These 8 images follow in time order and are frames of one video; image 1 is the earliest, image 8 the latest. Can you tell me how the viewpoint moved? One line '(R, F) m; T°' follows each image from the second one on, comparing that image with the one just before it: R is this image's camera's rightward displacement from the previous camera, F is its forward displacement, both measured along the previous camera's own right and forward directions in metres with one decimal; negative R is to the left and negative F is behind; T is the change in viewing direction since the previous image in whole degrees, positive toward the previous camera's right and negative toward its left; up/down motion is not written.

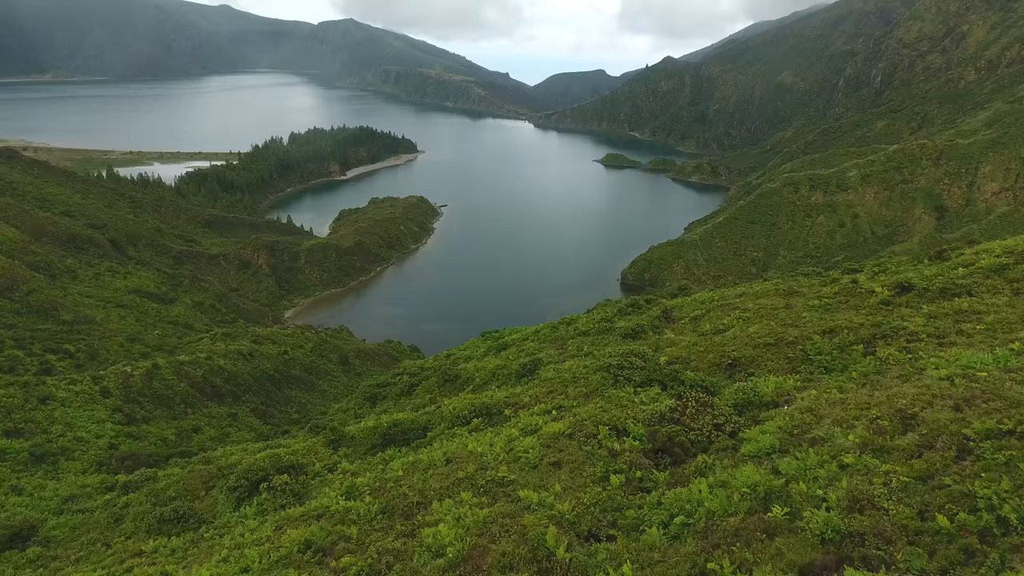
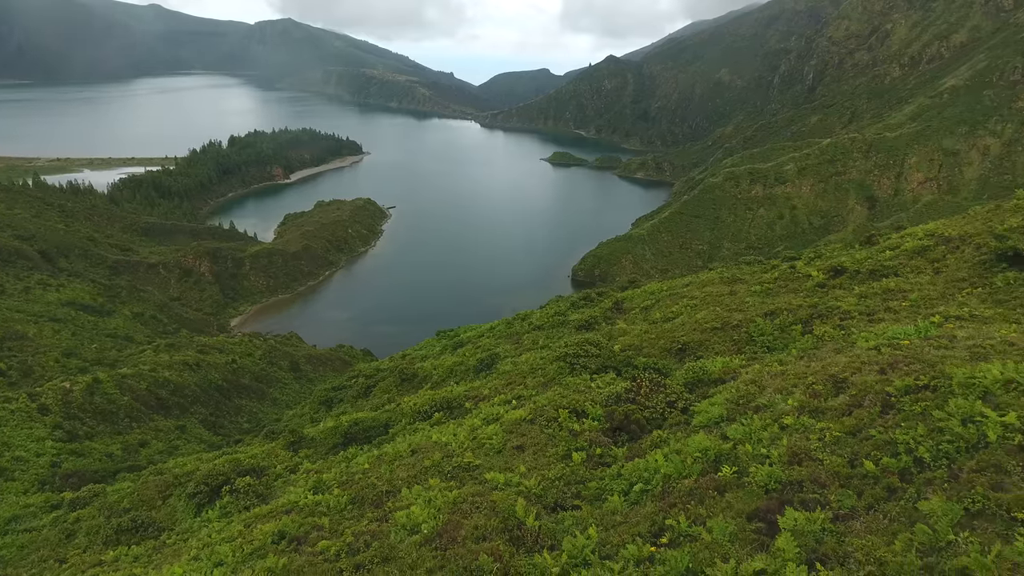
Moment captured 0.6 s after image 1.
(-0.2, -0.6) m; +4°
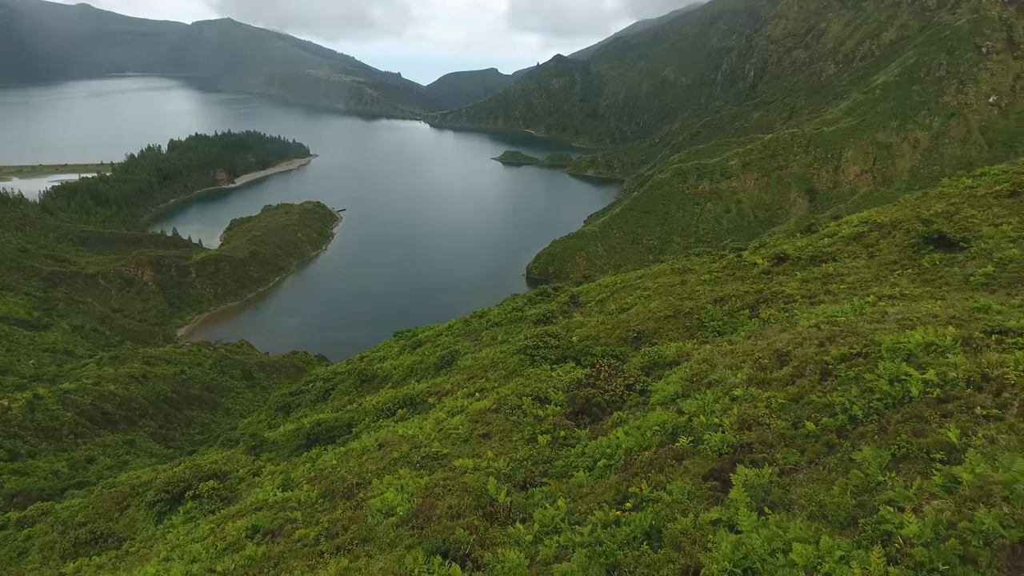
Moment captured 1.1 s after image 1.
(-0.2, -0.5) m; +4°
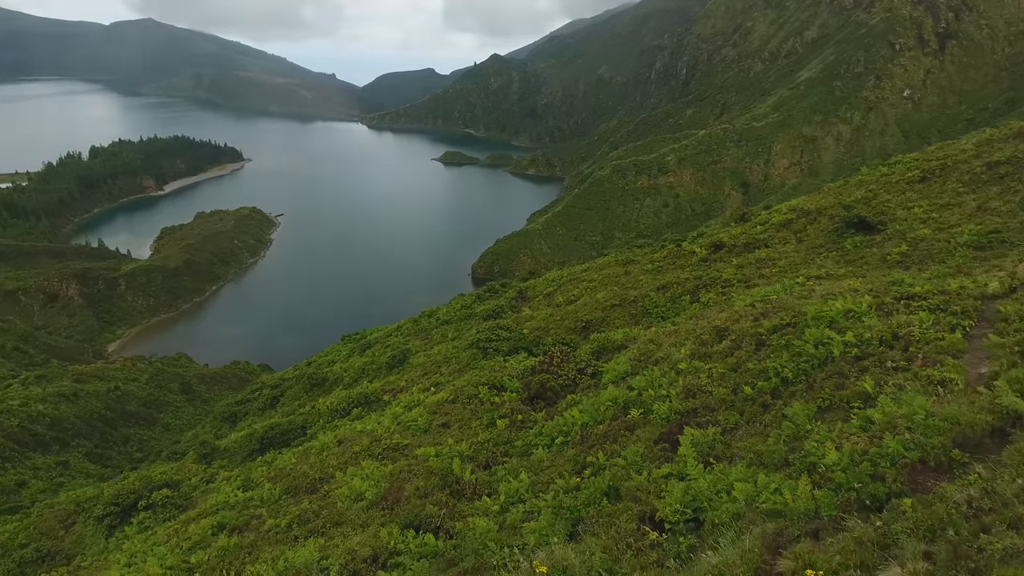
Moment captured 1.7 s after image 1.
(-0.2, -0.6) m; +5°
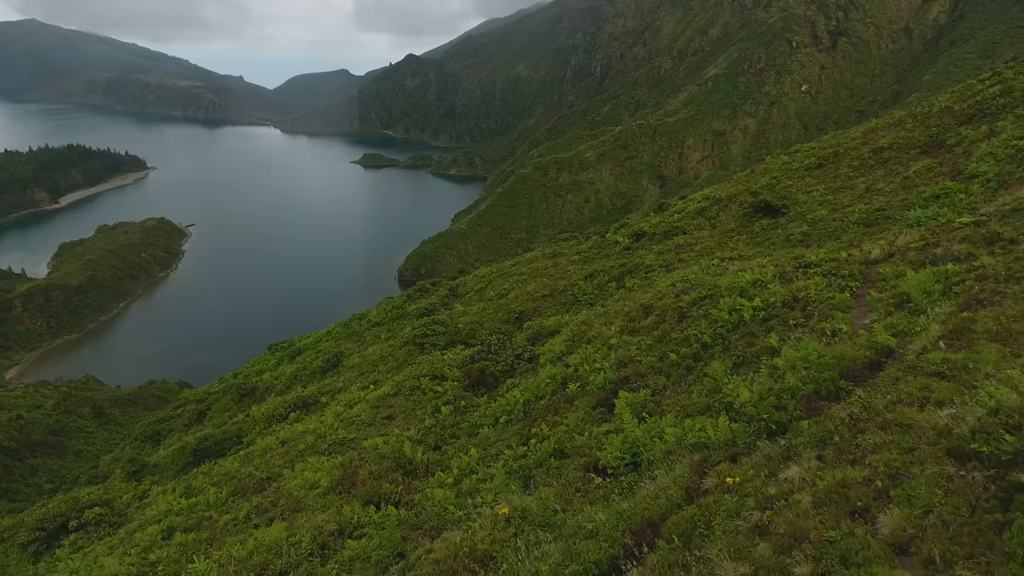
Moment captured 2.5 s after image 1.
(-0.3, -0.7) m; +6°
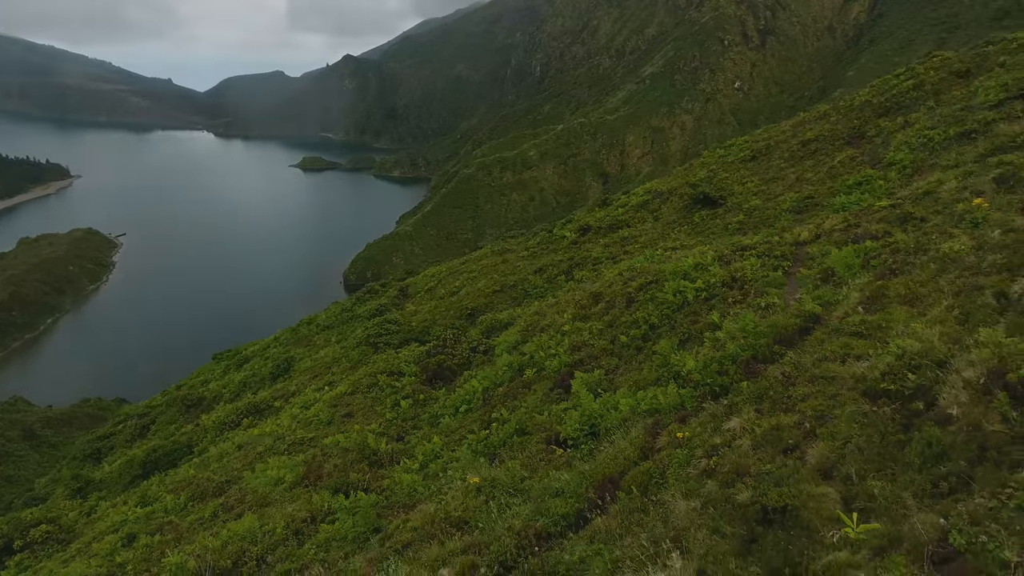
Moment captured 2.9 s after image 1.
(-0.2, -0.5) m; +5°
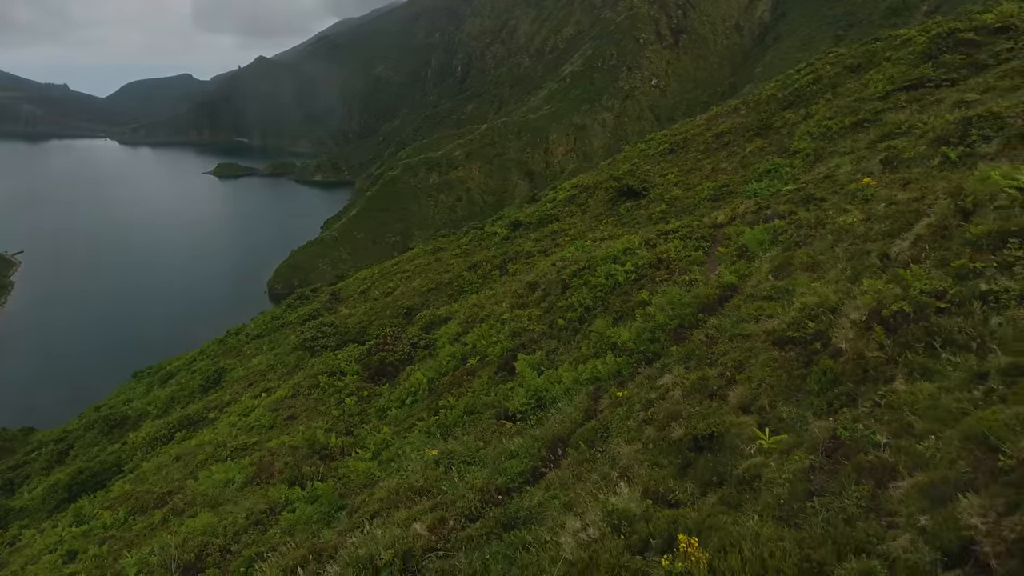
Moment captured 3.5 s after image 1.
(-0.2, -0.5) m; +6°
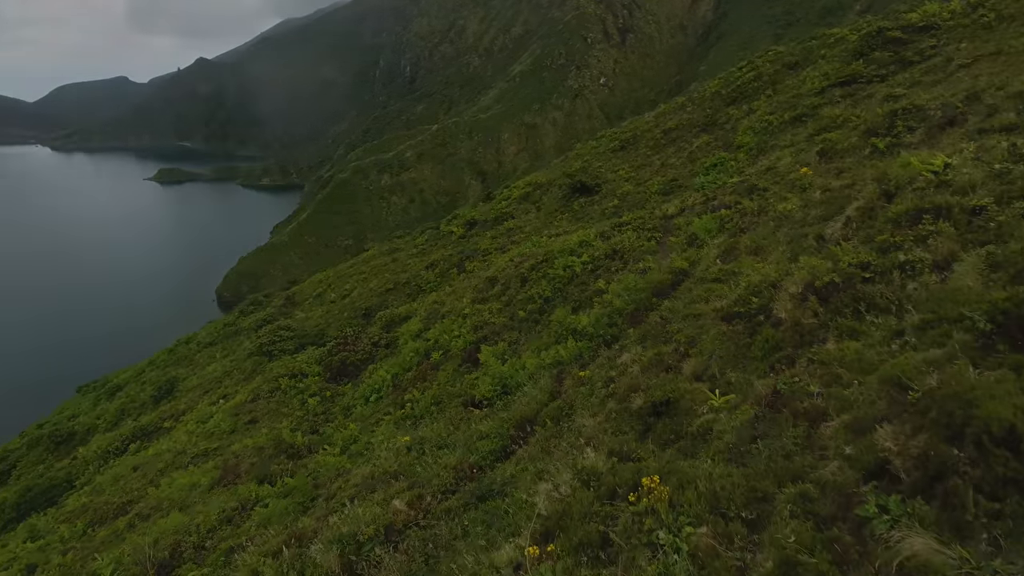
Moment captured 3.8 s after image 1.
(-0.1, -0.3) m; +4°
